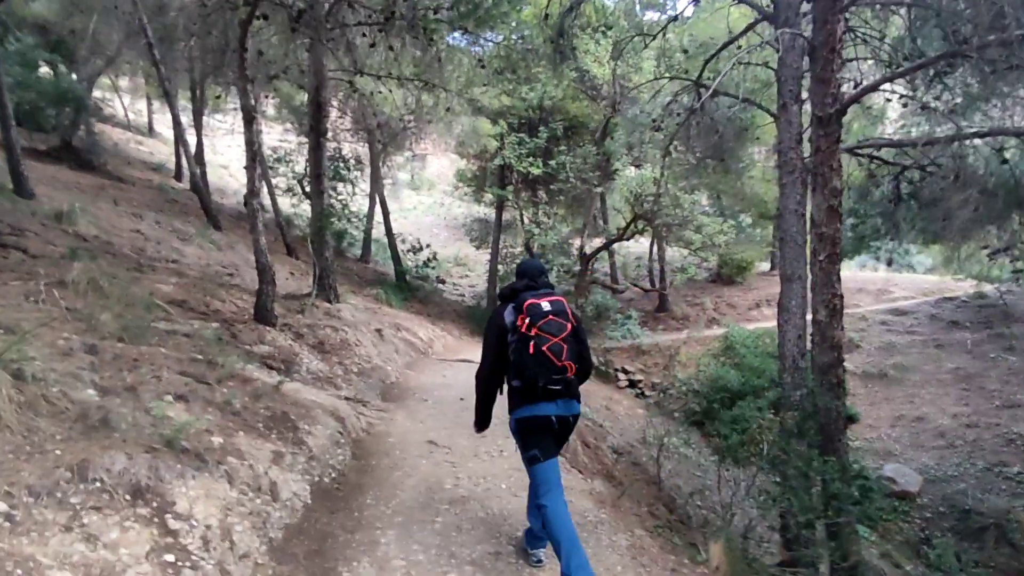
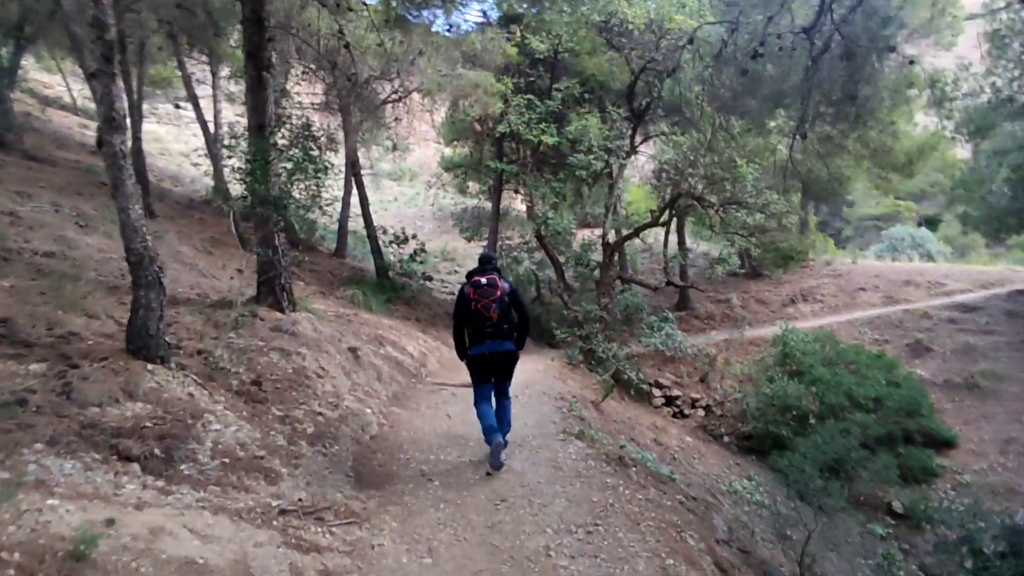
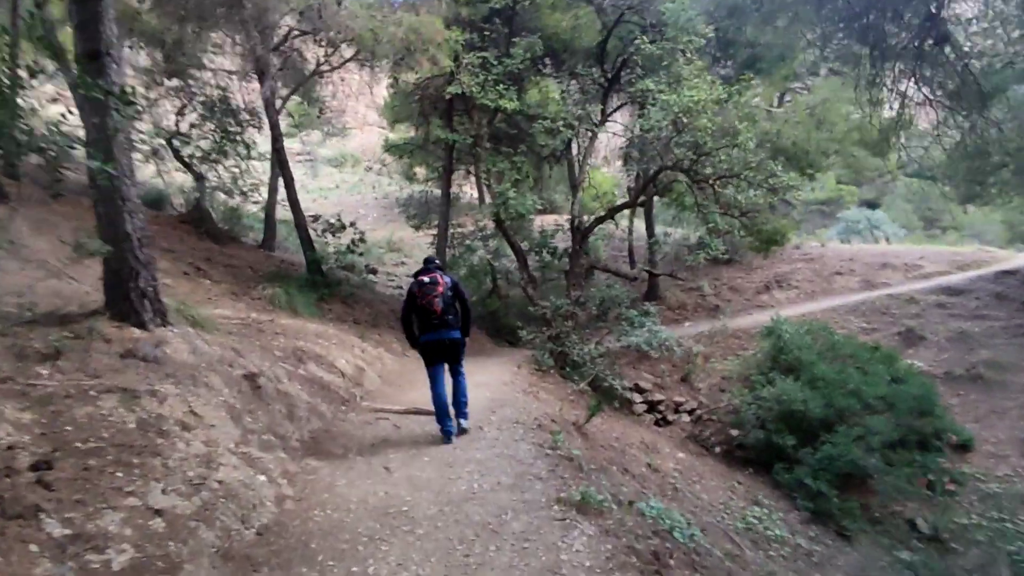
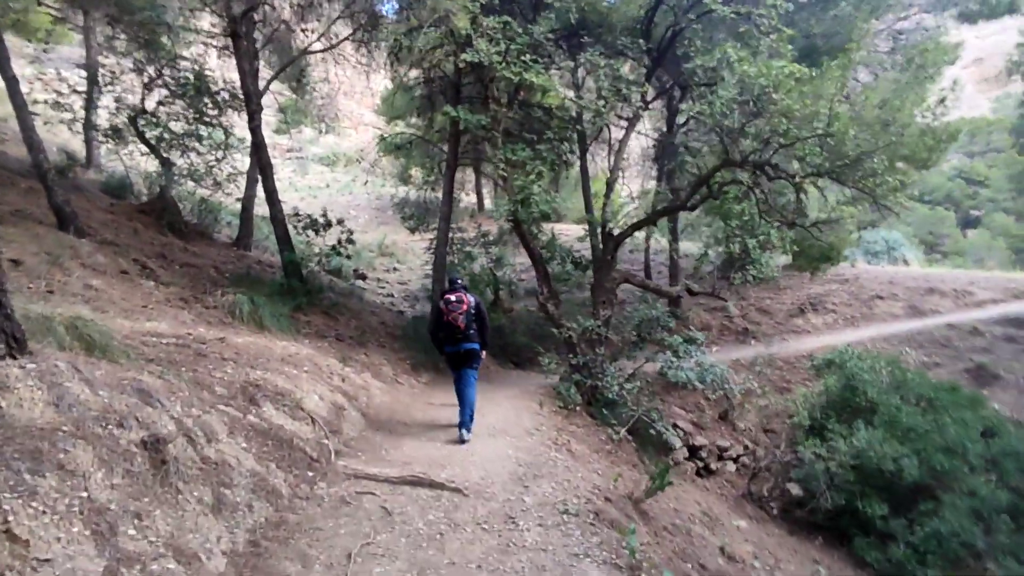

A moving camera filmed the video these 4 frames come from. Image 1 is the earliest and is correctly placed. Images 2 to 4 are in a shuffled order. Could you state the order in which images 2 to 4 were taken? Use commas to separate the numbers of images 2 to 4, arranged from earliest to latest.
2, 3, 4
